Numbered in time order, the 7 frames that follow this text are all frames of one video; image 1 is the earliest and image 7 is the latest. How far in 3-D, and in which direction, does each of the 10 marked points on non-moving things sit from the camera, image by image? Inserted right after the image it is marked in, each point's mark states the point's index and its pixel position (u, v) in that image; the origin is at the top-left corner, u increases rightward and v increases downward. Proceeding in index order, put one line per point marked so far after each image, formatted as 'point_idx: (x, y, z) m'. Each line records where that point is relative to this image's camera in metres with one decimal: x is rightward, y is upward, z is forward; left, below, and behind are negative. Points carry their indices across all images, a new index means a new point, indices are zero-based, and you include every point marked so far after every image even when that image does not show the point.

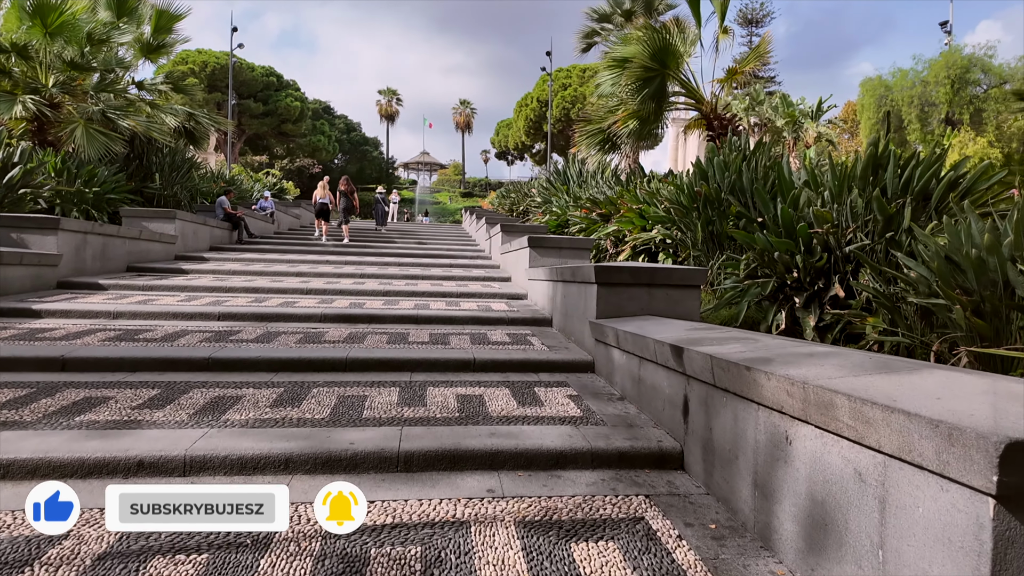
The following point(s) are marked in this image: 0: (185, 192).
0: (-6.7, +2.0, +11.9) m
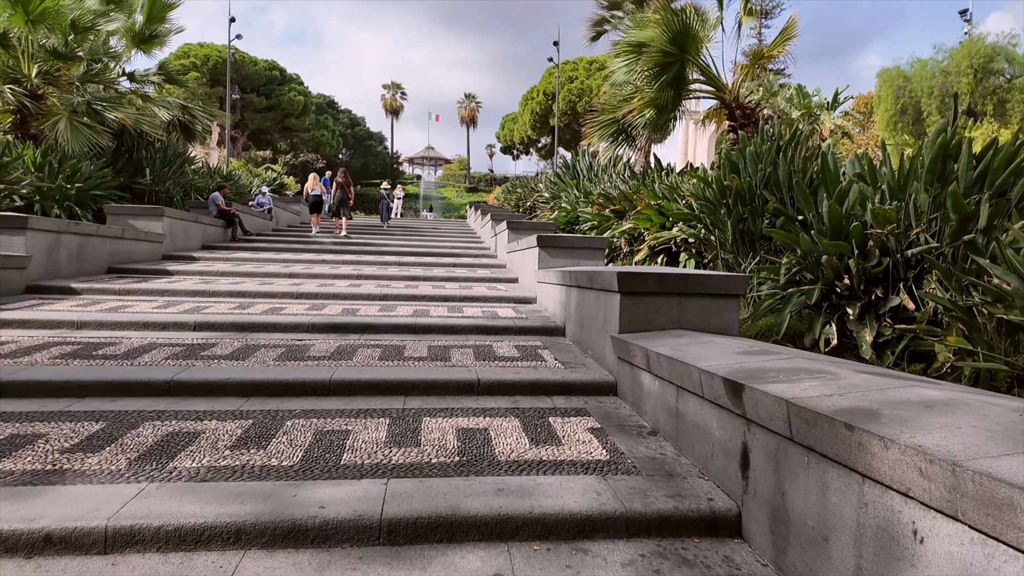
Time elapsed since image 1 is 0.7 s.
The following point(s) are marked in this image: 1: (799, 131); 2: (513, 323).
0: (-6.6, +2.0, +11.4) m
1: (+2.6, +1.4, +5.3) m
2: (0.0, -0.3, +5.0) m
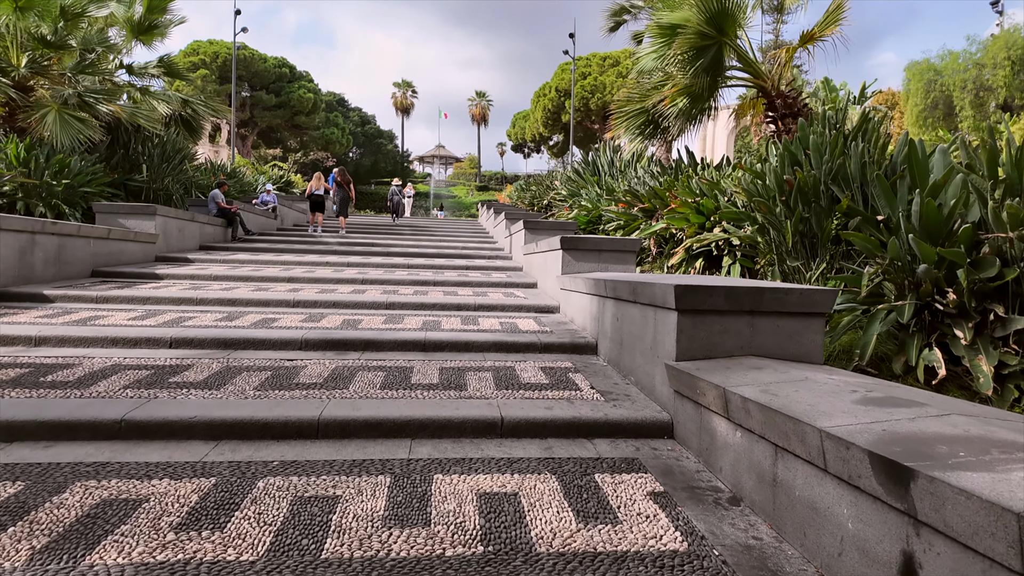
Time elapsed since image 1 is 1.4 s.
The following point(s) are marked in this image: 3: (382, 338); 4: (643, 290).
0: (-6.3, +1.9, +10.9) m
1: (+2.8, +1.4, +4.6) m
2: (+0.2, -0.4, +4.4) m
3: (-0.9, -0.4, +4.2) m
4: (+0.7, 0.0, +3.3) m
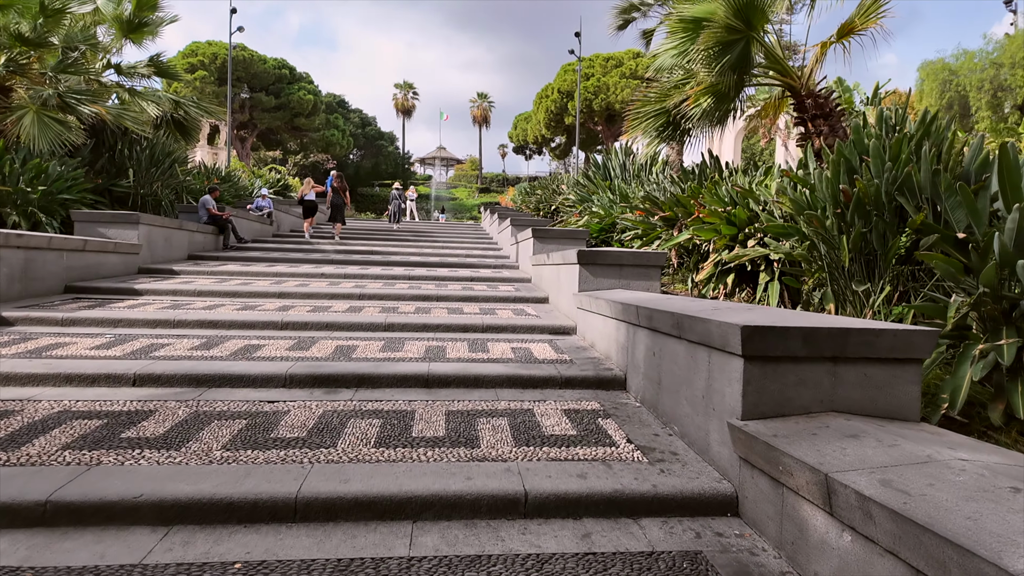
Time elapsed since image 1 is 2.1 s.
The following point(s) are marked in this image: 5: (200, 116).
0: (-6.1, +1.7, +10.4) m
1: (+2.9, +1.2, +4.1) m
2: (+0.3, -0.5, +3.8) m
3: (-0.8, -0.5, +3.6) m
4: (+0.8, -0.2, +2.7) m
5: (-6.8, +3.8, +12.7) m
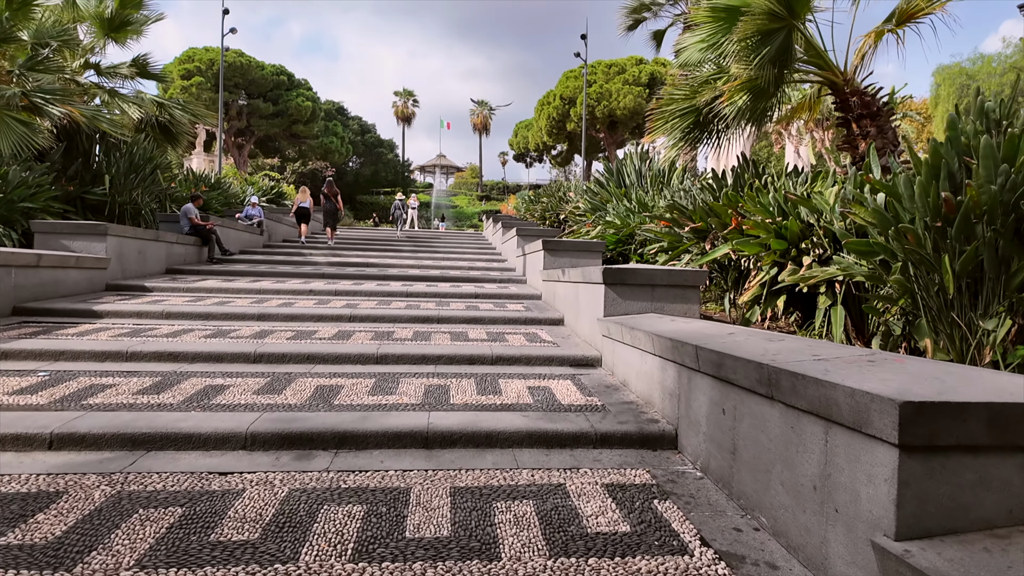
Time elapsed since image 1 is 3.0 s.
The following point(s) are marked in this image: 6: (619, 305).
0: (-6.0, +1.5, +9.6) m
1: (+3.0, +1.0, +3.3) m
2: (+0.4, -0.7, +3.0) m
3: (-0.7, -0.7, +2.9) m
4: (+1.0, -0.3, +2.0) m
5: (-6.7, +3.5, +12.0) m
6: (+0.8, -0.1, +4.5) m
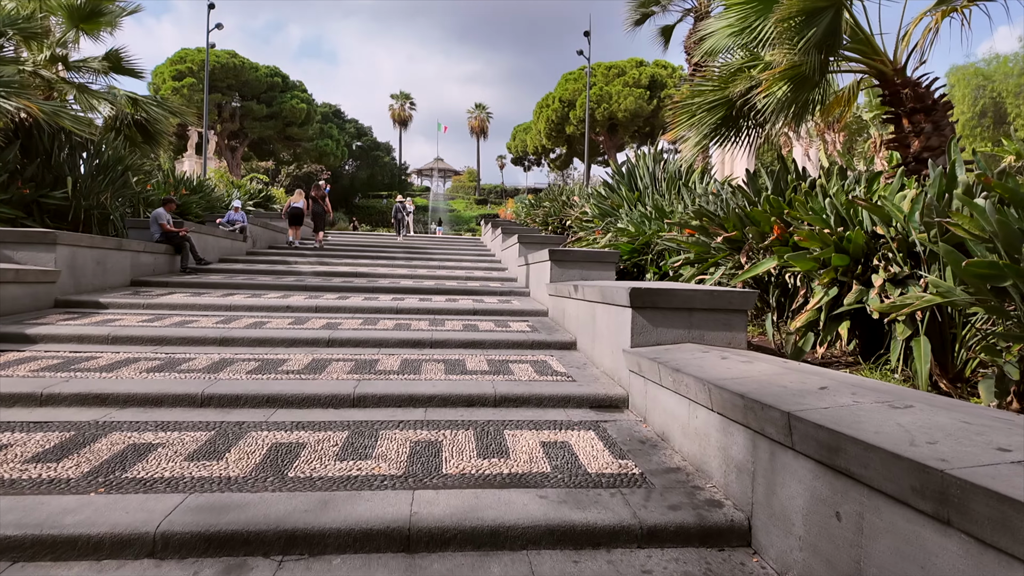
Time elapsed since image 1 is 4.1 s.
0: (-6.0, +1.3, +8.8) m
1: (+3.1, +0.9, +2.6) m
2: (+0.5, -0.9, +2.3) m
3: (-0.7, -0.8, +2.1) m
4: (+1.0, -0.5, +1.2) m
5: (-6.7, +3.3, +11.2) m
6: (+0.9, -0.3, +3.7) m
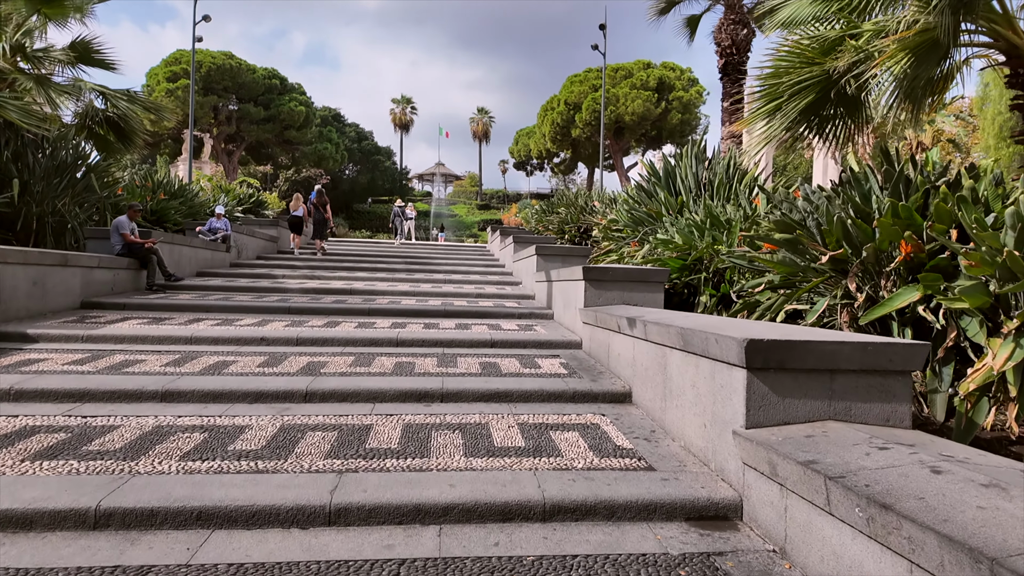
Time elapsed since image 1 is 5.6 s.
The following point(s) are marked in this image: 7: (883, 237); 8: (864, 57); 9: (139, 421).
0: (-5.8, +1.0, +7.7) m
1: (+3.3, +0.7, +1.4) m
2: (+0.7, -1.1, +1.1) m
3: (-0.4, -1.0, +0.9) m
4: (+1.2, -0.7, 0.0) m
5: (-6.5, +3.0, +10.1) m
6: (+1.1, -0.5, +2.5) m
7: (+2.2, +0.3, +3.4) m
8: (+2.4, +1.6, +4.1) m
9: (-2.1, -0.7, +3.2) m
